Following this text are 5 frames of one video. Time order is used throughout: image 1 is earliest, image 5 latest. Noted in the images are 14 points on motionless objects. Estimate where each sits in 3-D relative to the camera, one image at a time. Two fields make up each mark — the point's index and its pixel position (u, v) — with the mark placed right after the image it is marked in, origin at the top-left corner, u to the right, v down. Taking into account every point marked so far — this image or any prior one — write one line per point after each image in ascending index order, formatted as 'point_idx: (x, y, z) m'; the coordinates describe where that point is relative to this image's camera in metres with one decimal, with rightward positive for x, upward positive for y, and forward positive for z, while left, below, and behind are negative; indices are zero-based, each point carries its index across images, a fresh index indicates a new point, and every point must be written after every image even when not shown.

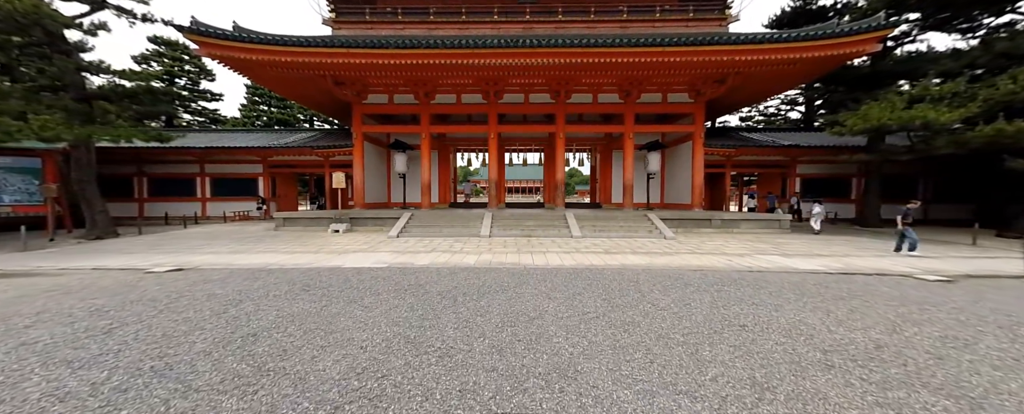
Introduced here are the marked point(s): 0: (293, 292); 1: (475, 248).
0: (-2.6, -1.0, +3.5) m
1: (-0.9, -1.0, +6.8) m
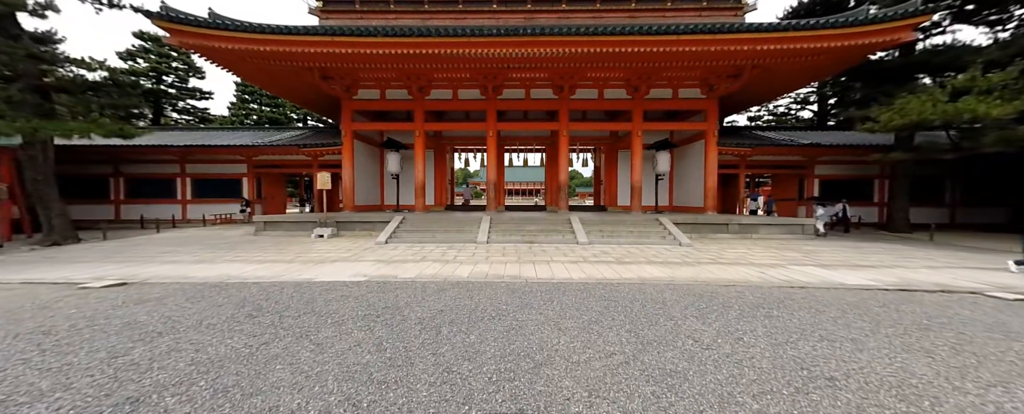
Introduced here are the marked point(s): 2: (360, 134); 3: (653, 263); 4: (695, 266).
0: (-2.6, -1.1, +2.8) m
1: (-0.9, -1.0, +6.1) m
2: (-5.7, +2.7, +10.9) m
3: (+2.7, -1.1, +5.6) m
4: (+3.4, -1.1, +5.4) m
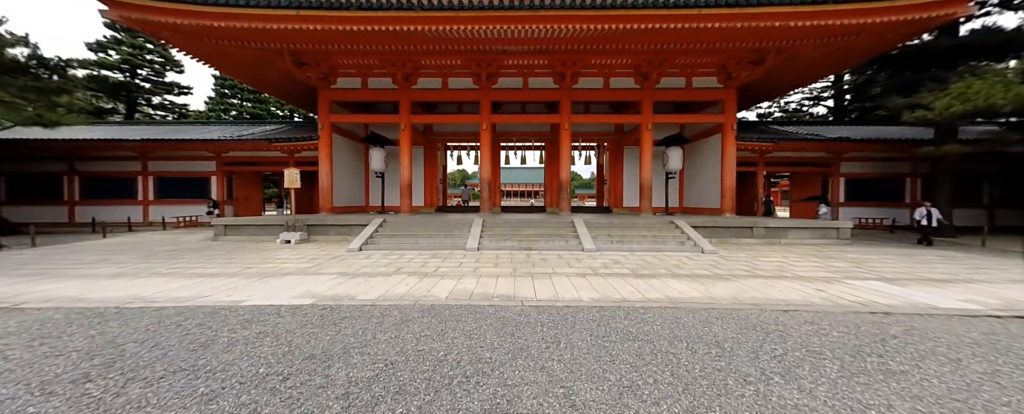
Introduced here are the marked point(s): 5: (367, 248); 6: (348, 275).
0: (-2.7, -1.1, +1.7) m
1: (-1.0, -1.1, +5.0) m
2: (-5.8, +2.7, +9.9) m
3: (+2.6, -1.1, +4.6) m
4: (+3.3, -1.1, +4.4) m
5: (-3.2, -0.9, +6.5) m
6: (-2.6, -1.1, +4.6) m
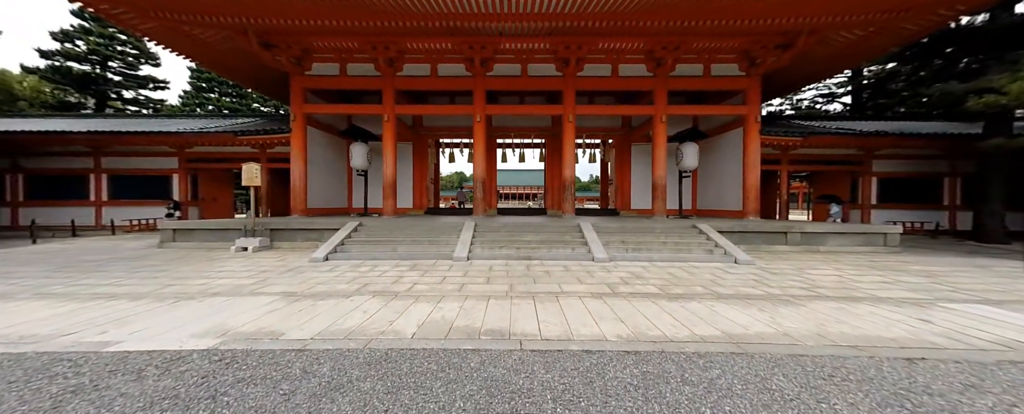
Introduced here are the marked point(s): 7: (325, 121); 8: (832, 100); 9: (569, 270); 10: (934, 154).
0: (-2.8, -1.0, +0.7) m
1: (-1.1, -1.1, +4.0) m
2: (-5.9, +2.6, +8.8) m
3: (+2.5, -1.1, +3.5) m
4: (+3.2, -1.1, +3.3) m
5: (-3.3, -0.9, +5.4) m
6: (-2.6, -1.1, +3.5) m
7: (-5.9, +2.7, +9.2) m
8: (+16.9, +5.7, +15.4) m
9: (+0.9, -1.0, +4.7) m
10: (+13.0, +1.7, +9.0) m
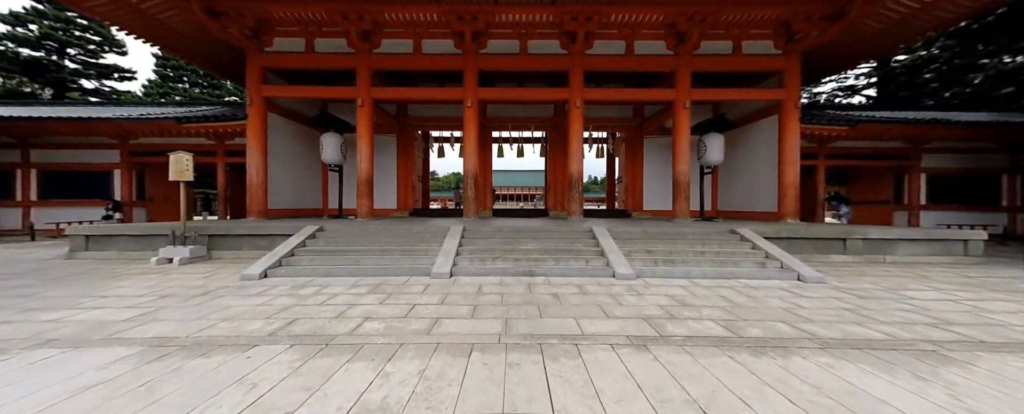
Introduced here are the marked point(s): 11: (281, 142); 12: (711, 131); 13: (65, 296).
0: (-2.8, -1.0, -0.6) m
1: (-1.1, -1.1, +2.7) m
2: (-6.0, +2.6, +7.6) m
3: (+2.5, -1.1, +2.3) m
4: (+3.2, -1.1, +2.1) m
5: (-3.3, -0.9, +4.1) m
6: (-2.7, -1.1, +2.3) m
7: (-6.0, +2.7, +7.9) m
8: (+16.7, +5.6, +14.3) m
9: (+0.9, -1.0, +3.4) m
10: (+13.0, +1.6, +7.9) m
11: (-6.0, +1.7, +7.7) m
12: (+5.2, +2.0, +7.6) m
13: (-5.1, -1.0, +3.4) m
